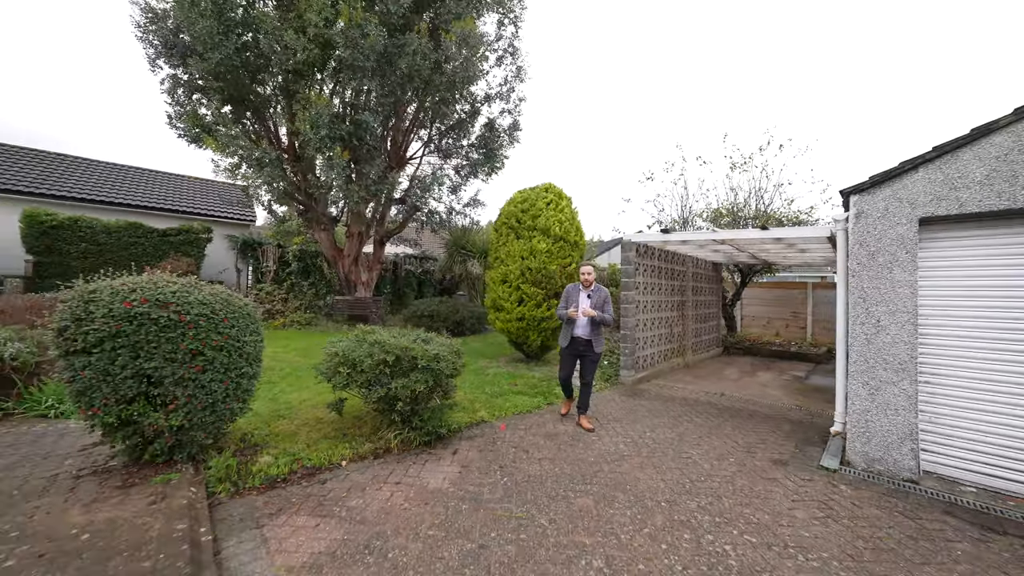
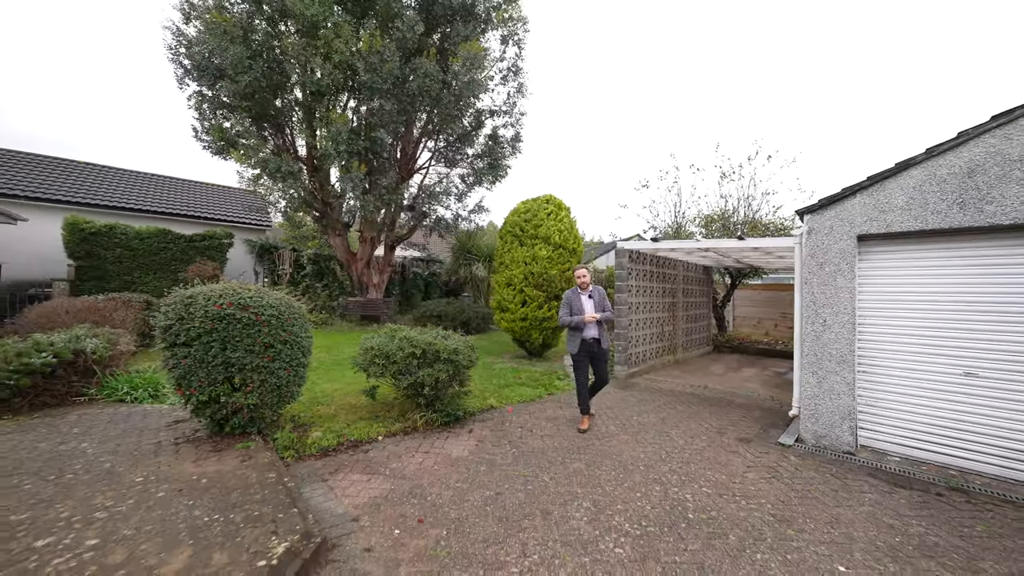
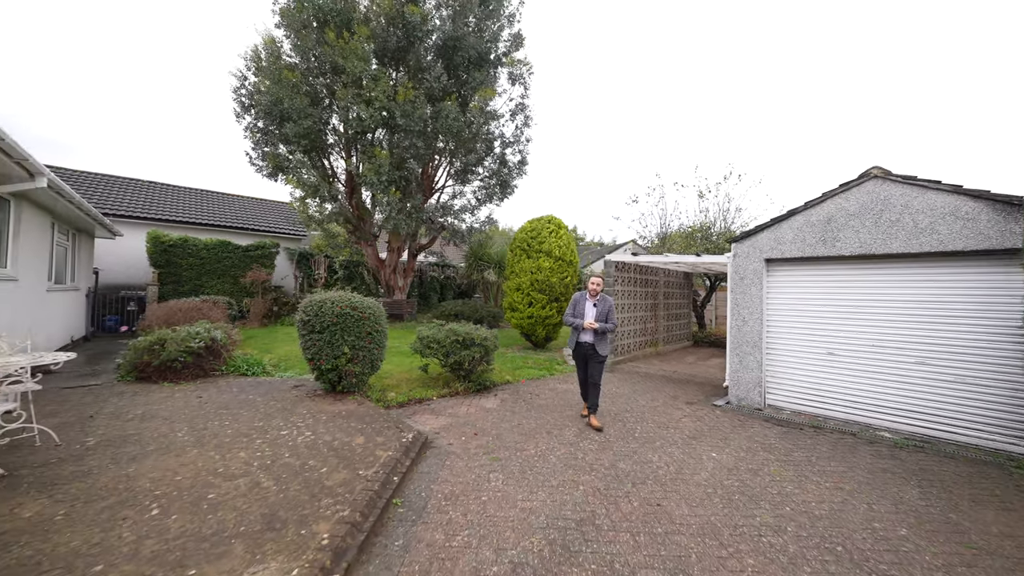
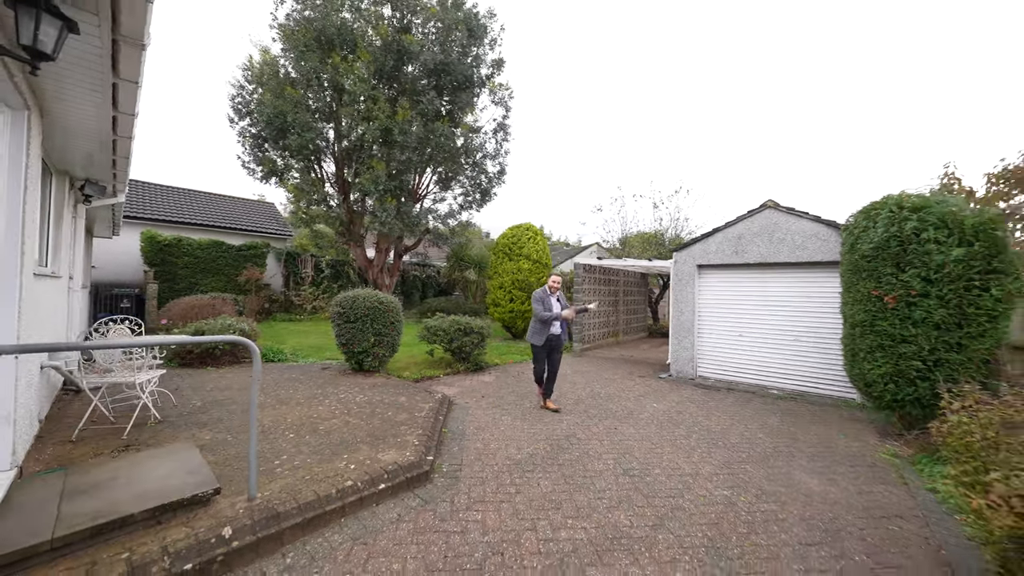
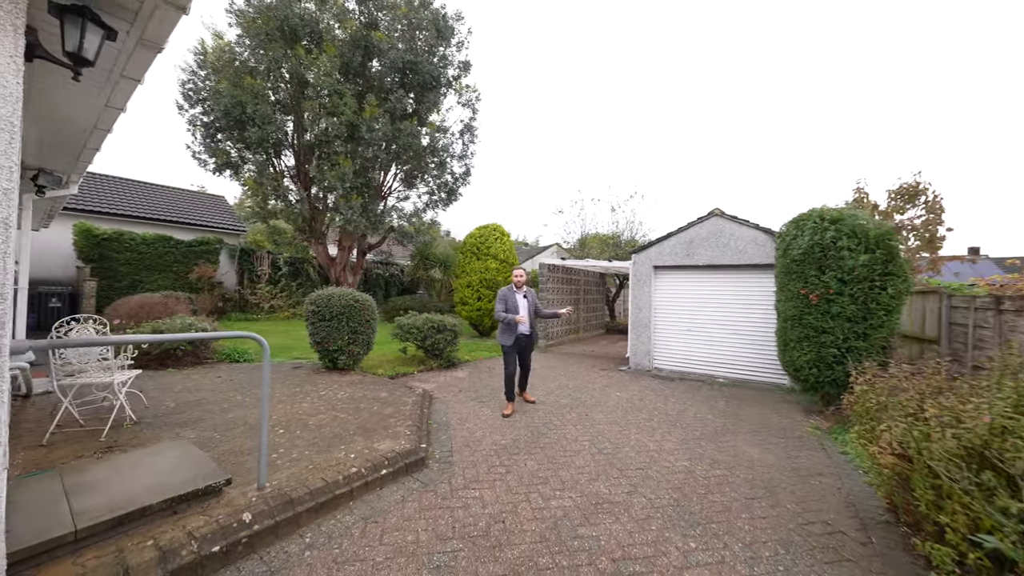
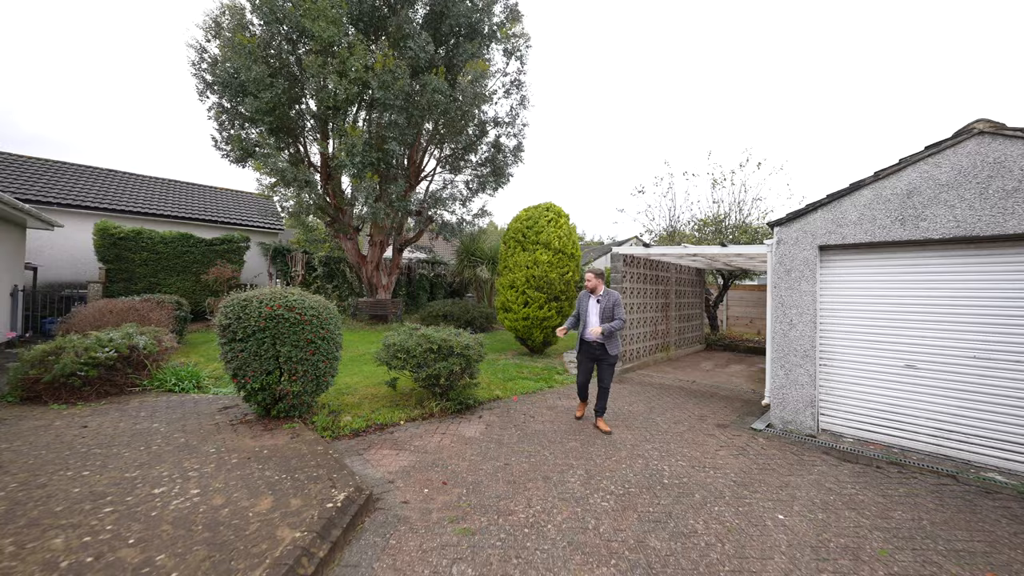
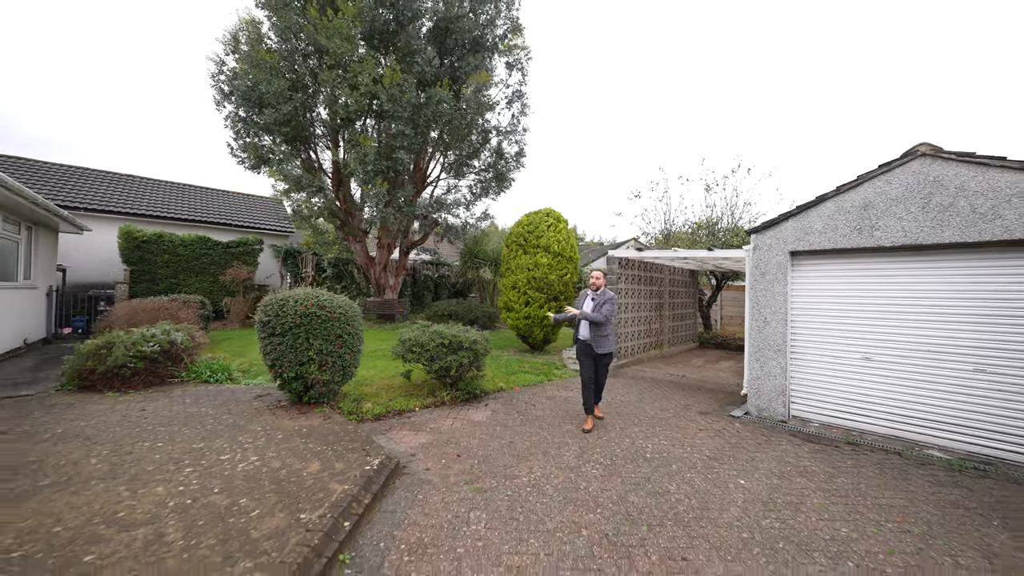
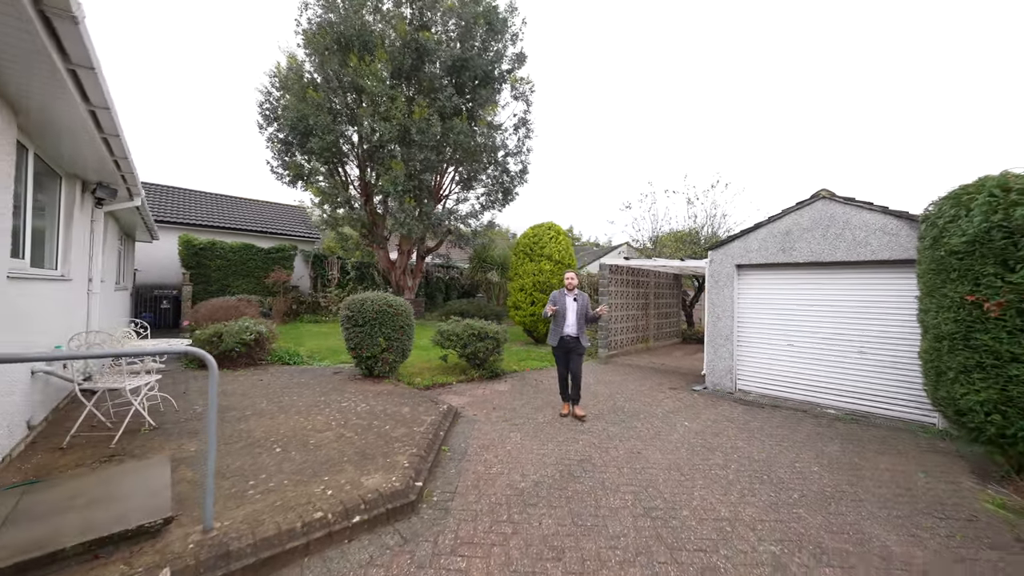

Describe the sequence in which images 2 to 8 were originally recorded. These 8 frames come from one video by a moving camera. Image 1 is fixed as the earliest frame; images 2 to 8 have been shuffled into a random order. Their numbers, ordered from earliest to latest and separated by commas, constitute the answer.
2, 6, 7, 3, 8, 4, 5
